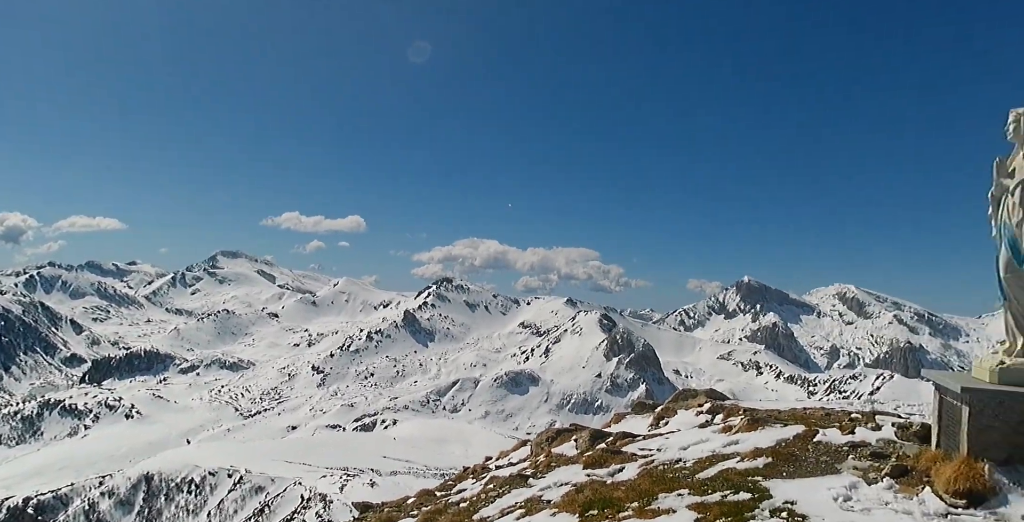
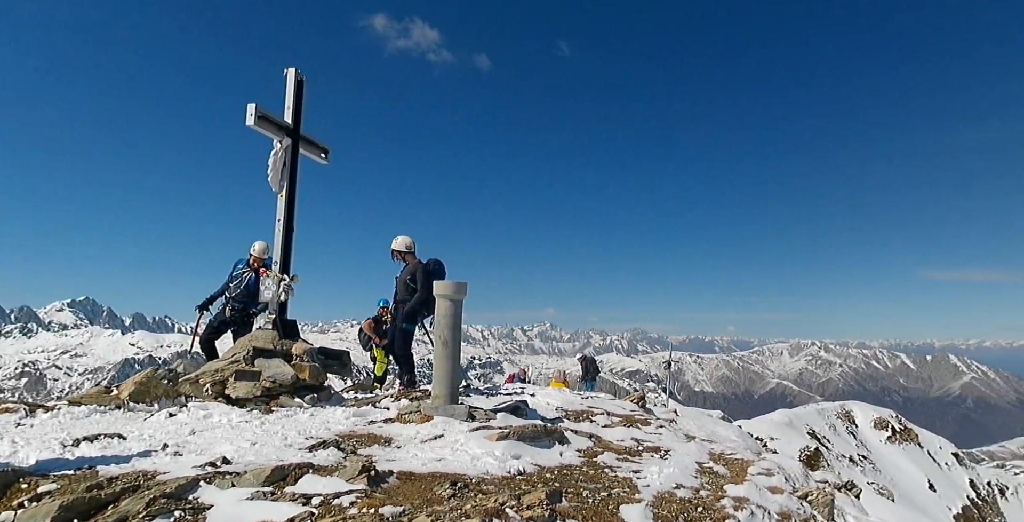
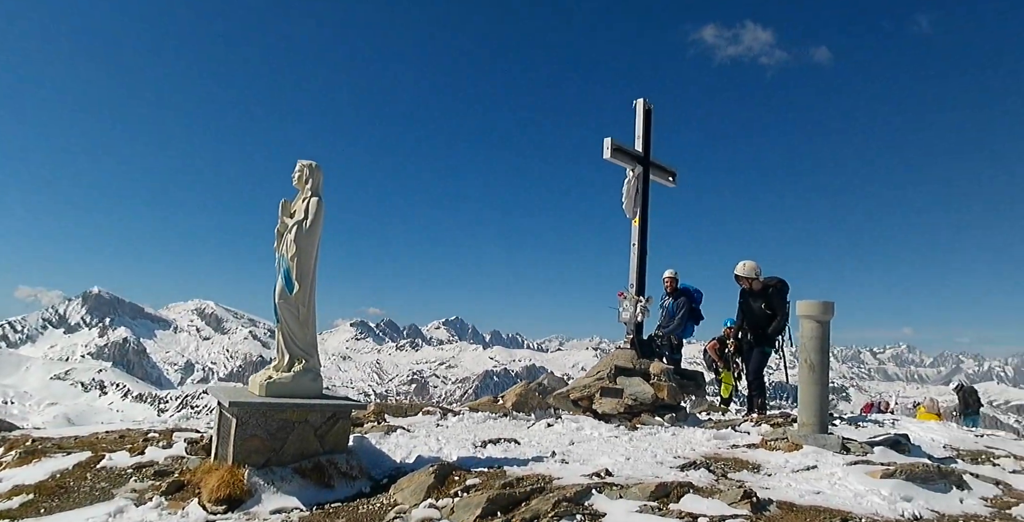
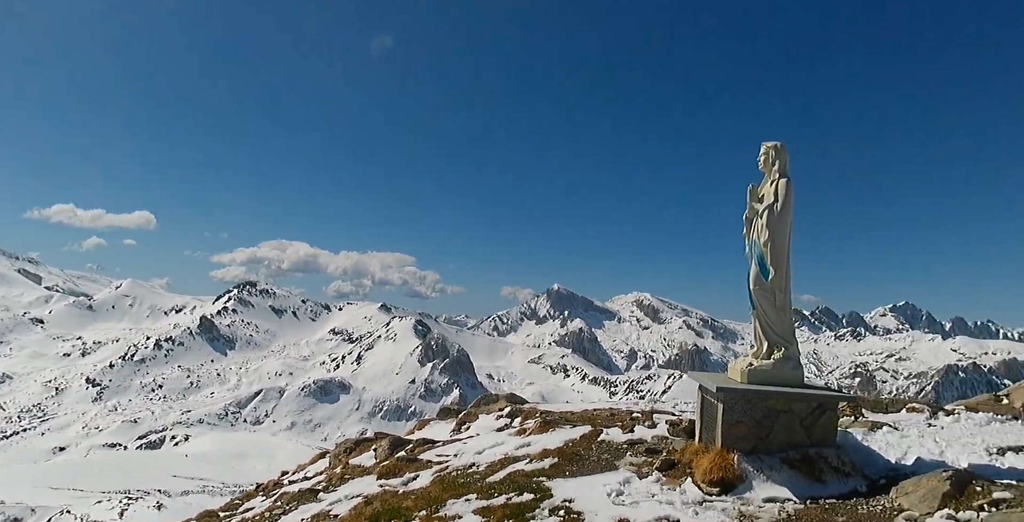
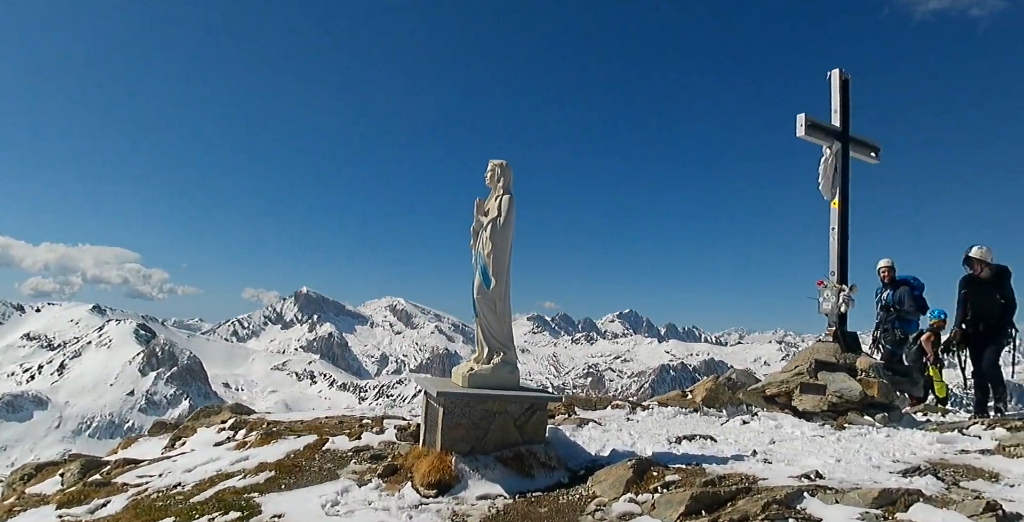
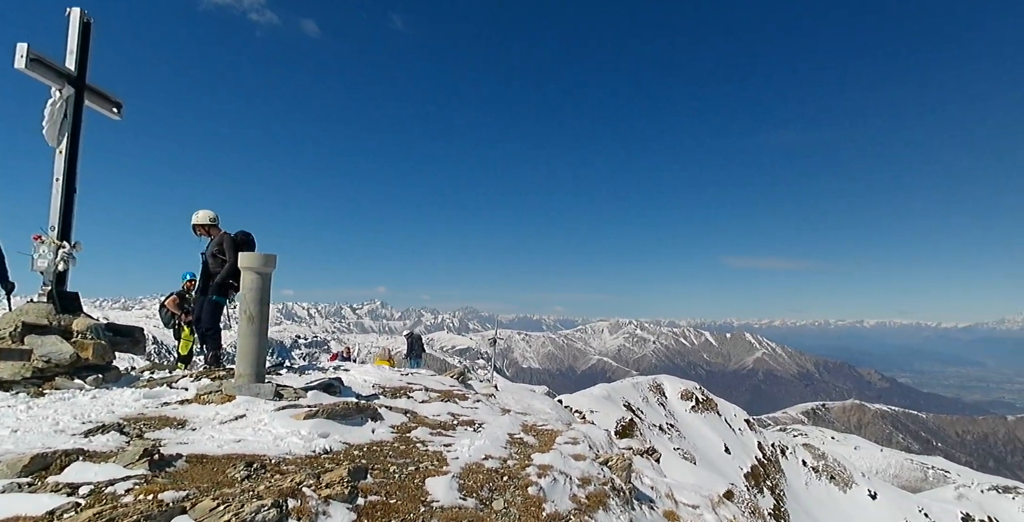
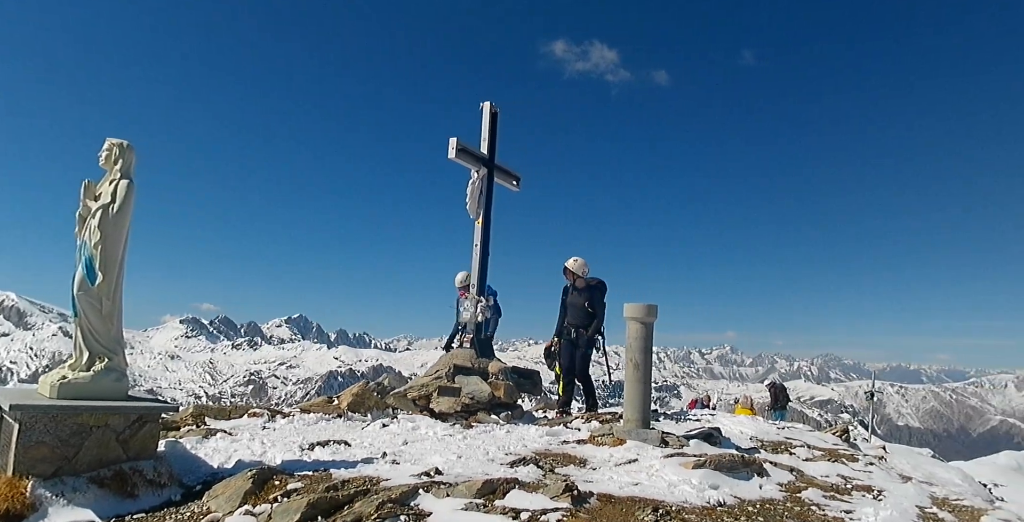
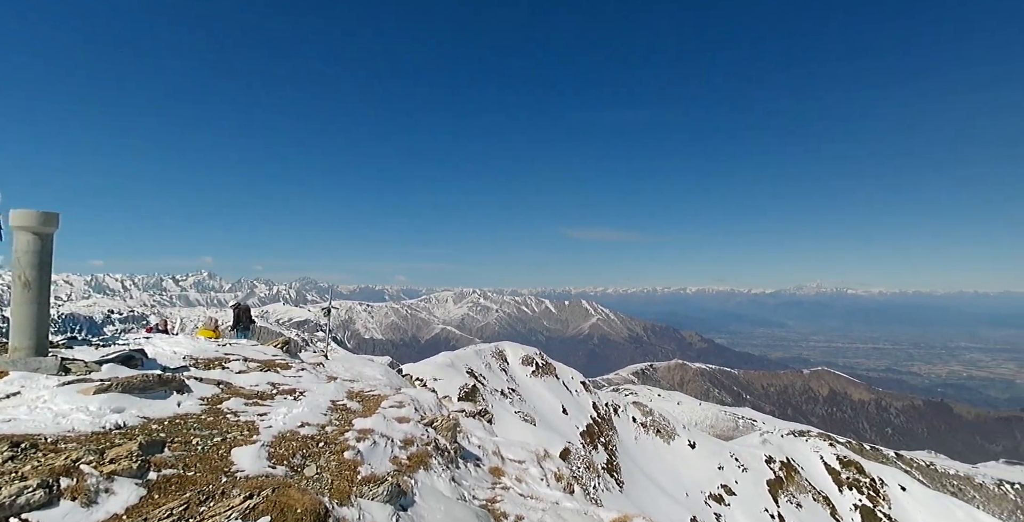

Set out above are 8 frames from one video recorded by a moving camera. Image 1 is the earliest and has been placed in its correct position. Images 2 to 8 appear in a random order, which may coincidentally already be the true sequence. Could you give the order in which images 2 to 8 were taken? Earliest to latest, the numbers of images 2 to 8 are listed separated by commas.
4, 5, 3, 7, 2, 6, 8
